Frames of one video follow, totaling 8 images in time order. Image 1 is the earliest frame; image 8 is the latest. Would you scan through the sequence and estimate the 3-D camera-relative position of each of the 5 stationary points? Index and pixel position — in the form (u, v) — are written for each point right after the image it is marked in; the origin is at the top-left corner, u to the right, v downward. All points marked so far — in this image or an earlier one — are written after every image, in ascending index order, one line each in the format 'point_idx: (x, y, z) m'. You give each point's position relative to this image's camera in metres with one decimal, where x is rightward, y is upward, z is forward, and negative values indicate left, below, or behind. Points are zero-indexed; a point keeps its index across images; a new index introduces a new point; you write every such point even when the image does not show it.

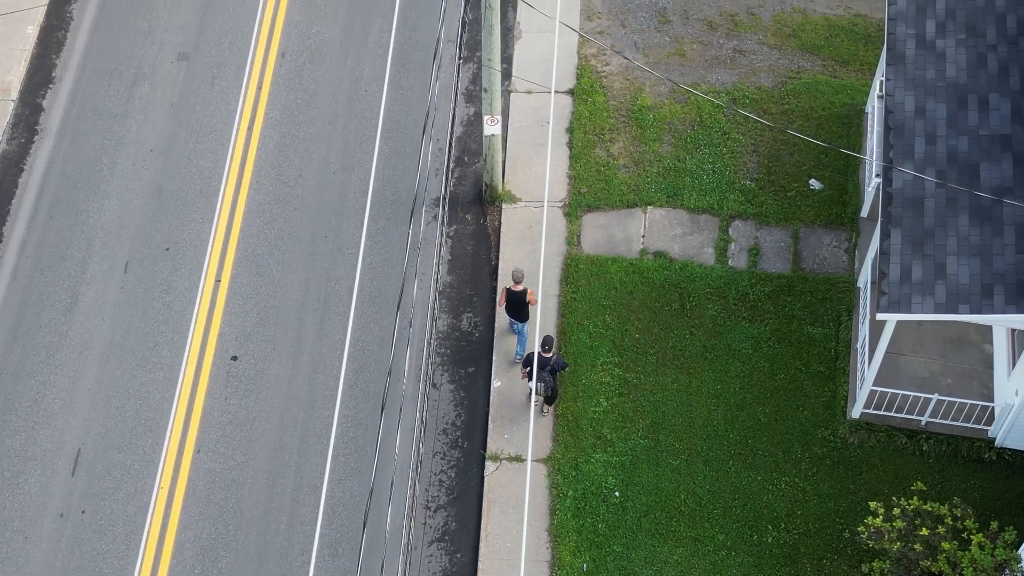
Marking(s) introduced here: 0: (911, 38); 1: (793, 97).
0: (+4.3, +2.7, +13.1) m
1: (+3.6, +2.4, +15.5) m
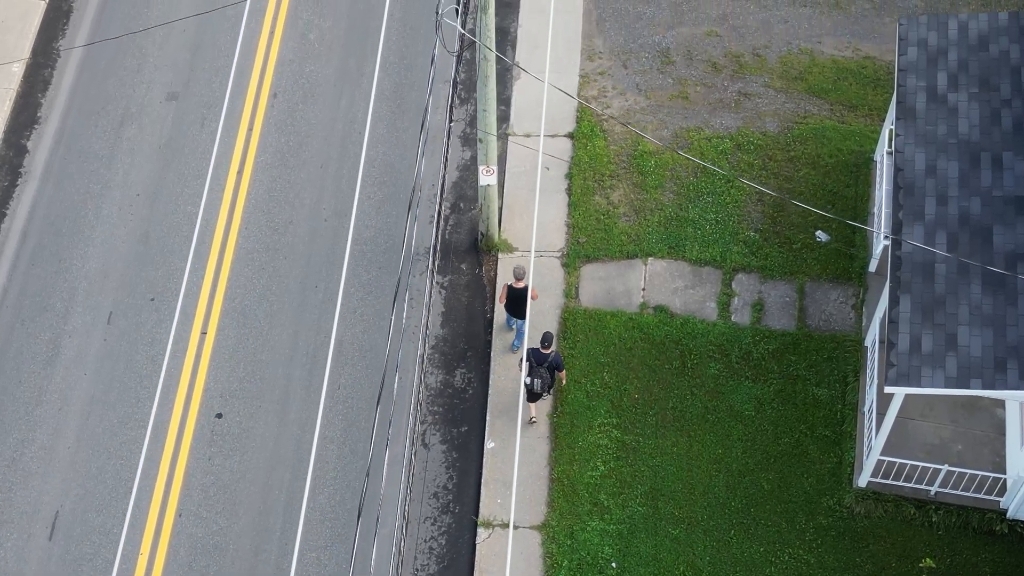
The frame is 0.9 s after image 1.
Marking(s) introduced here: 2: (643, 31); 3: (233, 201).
0: (+4.3, +2.1, +12.6) m
1: (+3.6, +1.8, +15.0) m
2: (+1.8, +3.5, +16.4) m
3: (-3.4, +1.1, +14.9) m
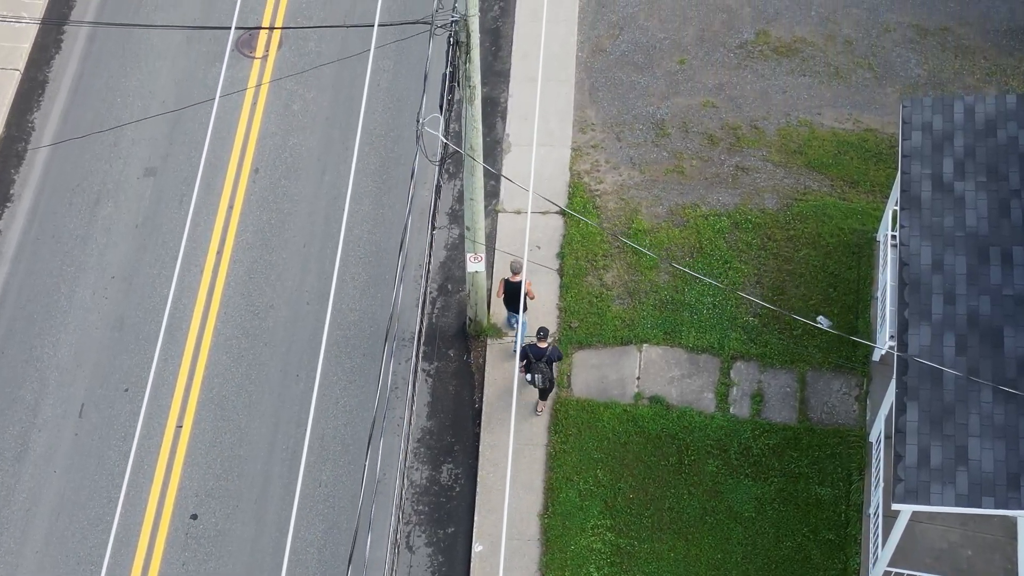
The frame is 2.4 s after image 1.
0: (+4.1, +1.1, +12.1) m
1: (+3.4, +0.8, +14.5) m
2: (+1.6, +2.4, +15.9) m
3: (-3.6, 0.0, +14.3) m
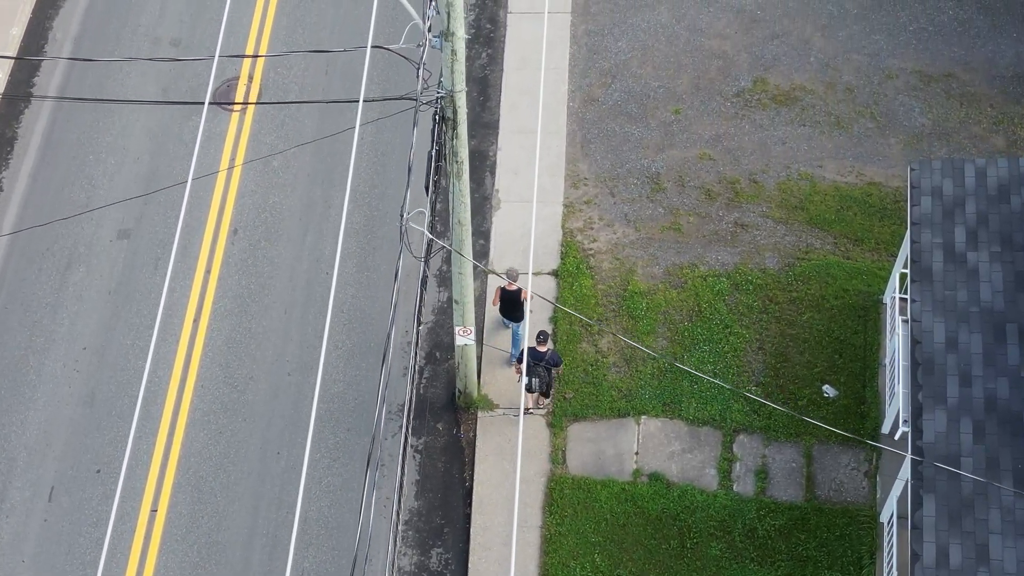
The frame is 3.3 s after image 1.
0: (+4.0, +0.4, +11.5) m
1: (+3.3, +0.1, +13.9) m
2: (+1.5, +1.7, +15.3) m
3: (-3.7, -0.8, +13.7) m
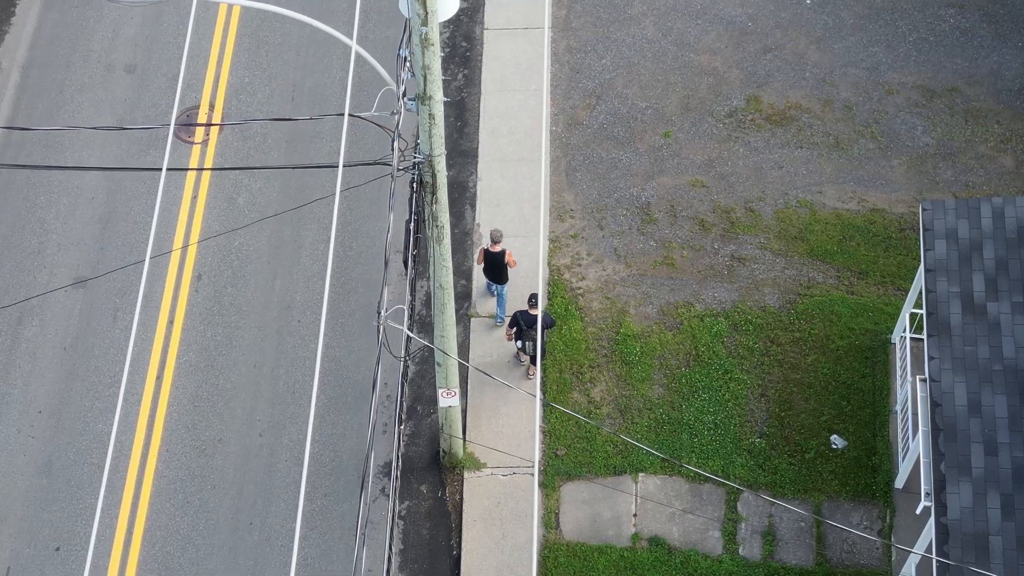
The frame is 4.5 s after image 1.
0: (+3.9, -0.1, +10.7) m
1: (+3.2, -0.4, +13.1) m
2: (+1.3, +1.3, +14.4) m
3: (-3.8, -1.4, +12.7) m
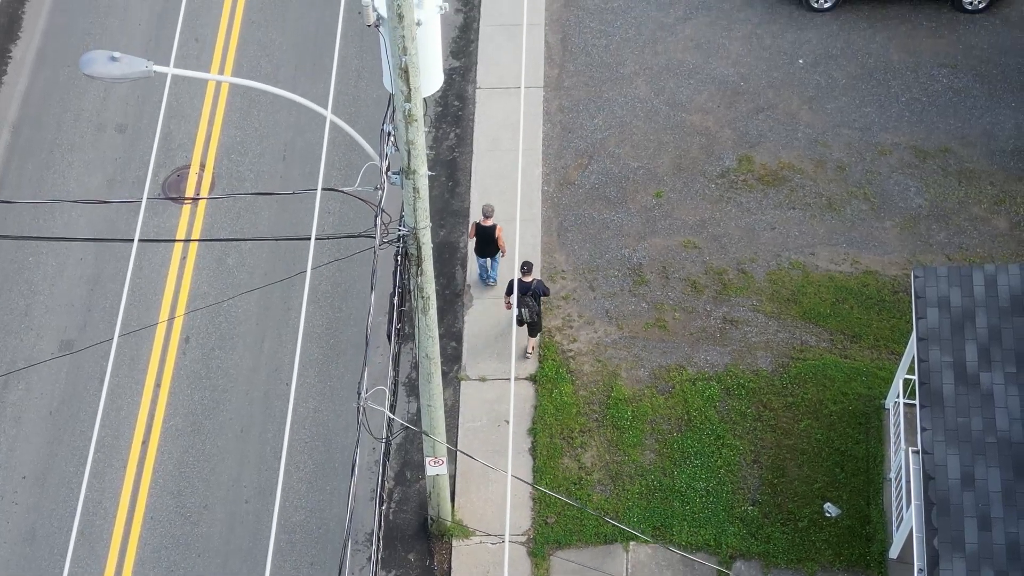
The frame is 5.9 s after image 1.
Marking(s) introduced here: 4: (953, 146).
0: (+3.8, -0.7, +10.6) m
1: (+3.1, -1.1, +12.9) m
2: (+1.2, +0.5, +14.3) m
3: (-3.9, -2.0, +12.6) m
4: (+5.4, +1.7, +14.8) m
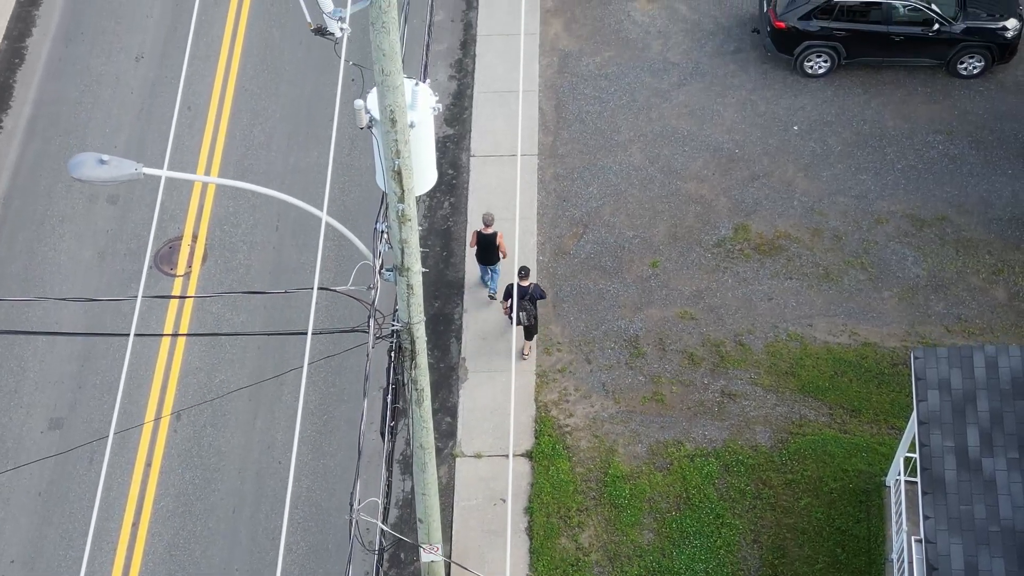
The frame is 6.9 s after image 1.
0: (+3.8, -1.4, +10.4) m
1: (+3.0, -1.8, +12.8) m
2: (+1.1, -0.3, +14.2) m
3: (-3.9, -2.8, +12.4) m
4: (+5.3, +0.9, +14.7) m
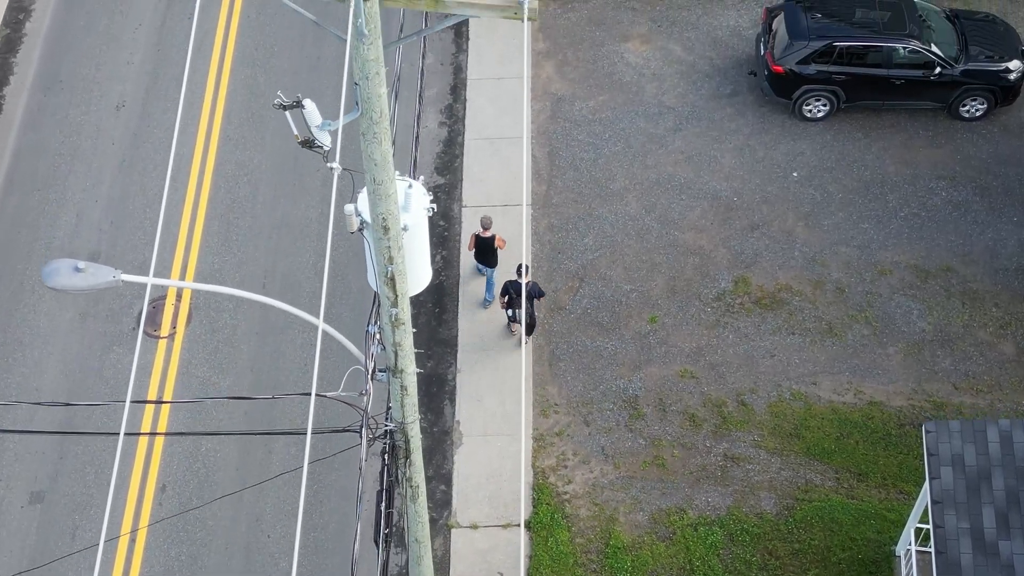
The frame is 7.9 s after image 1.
0: (+3.8, -2.1, +10.1) m
1: (+3.0, -2.5, +12.4) m
2: (+1.1, -1.0, +13.8) m
3: (-3.9, -3.6, +11.9) m
4: (+5.2, +0.3, +14.3) m
